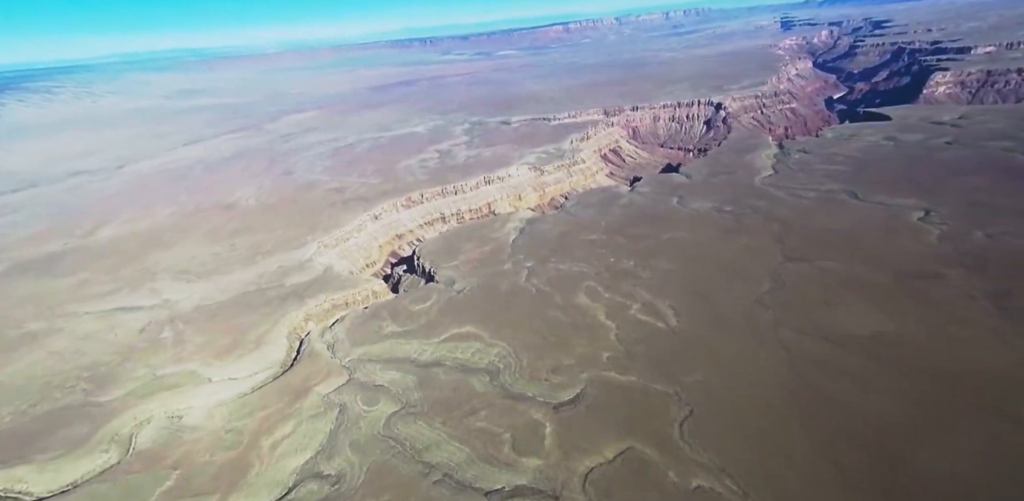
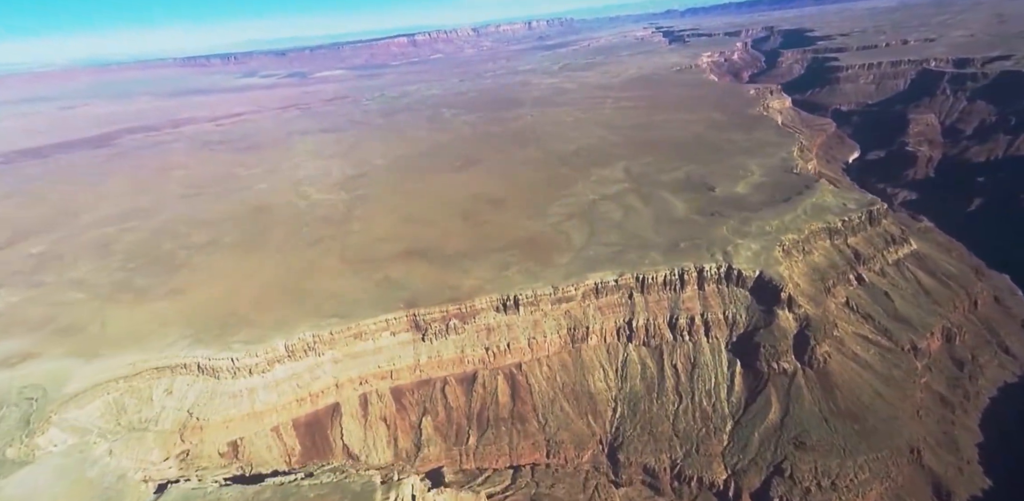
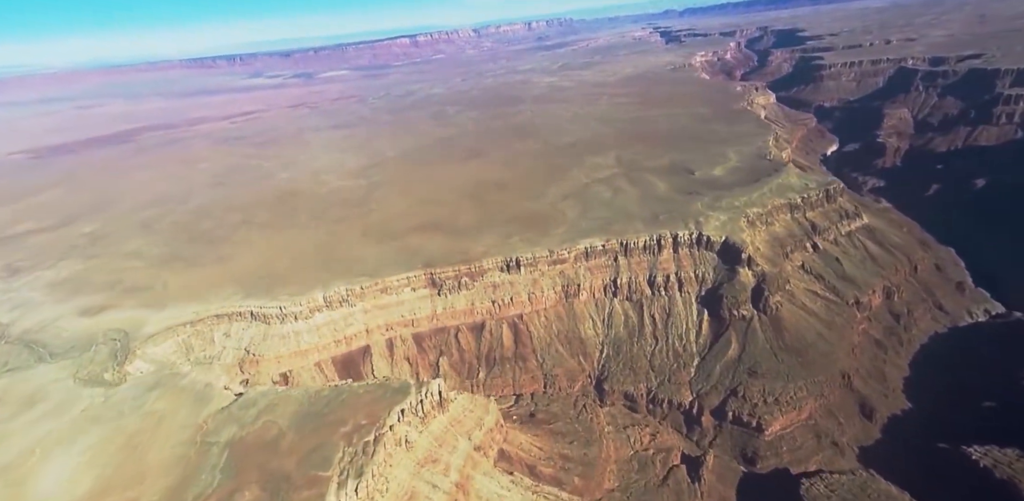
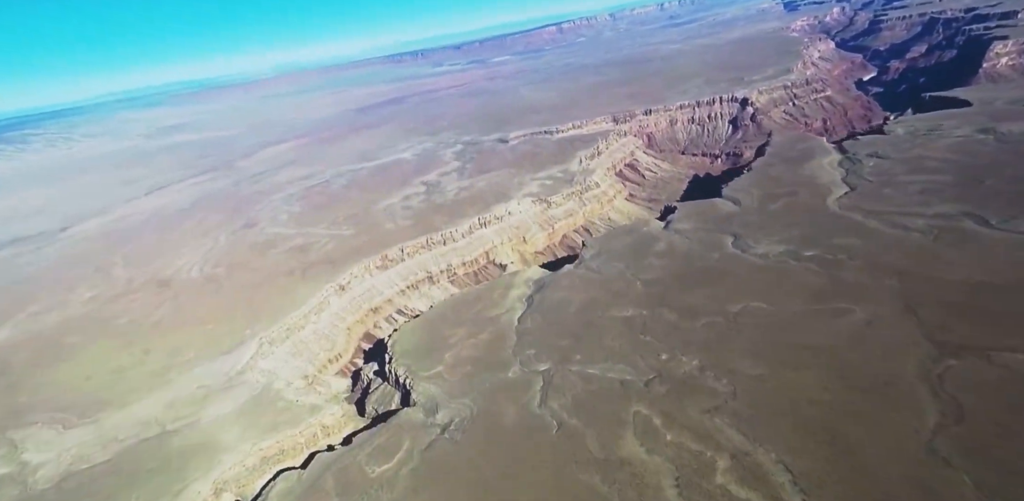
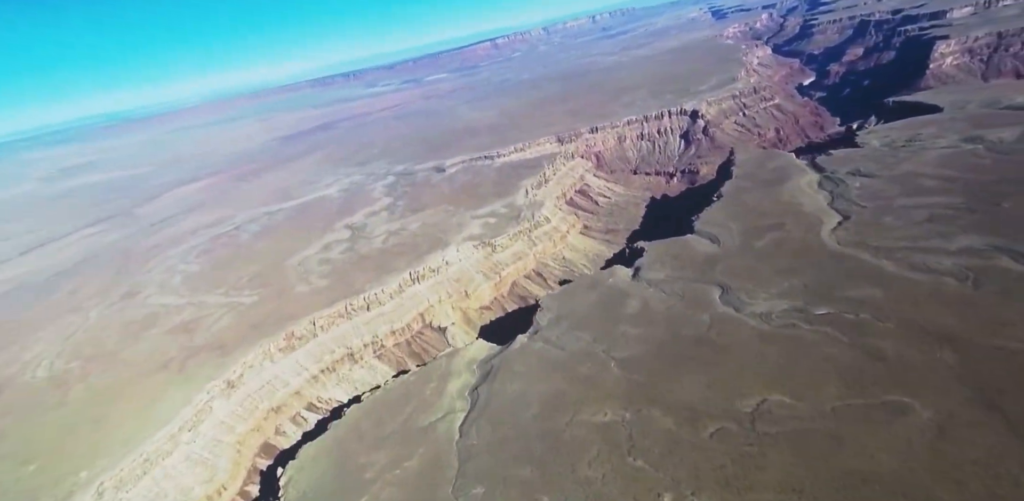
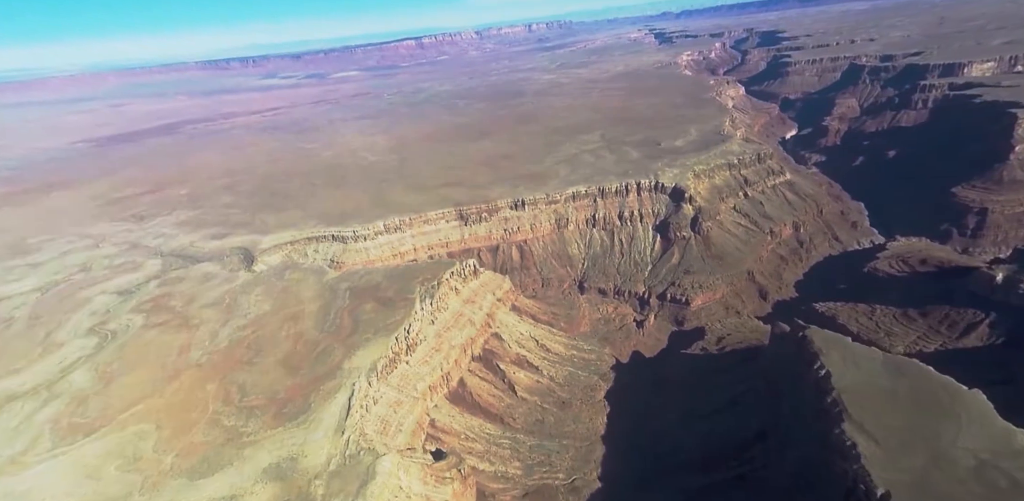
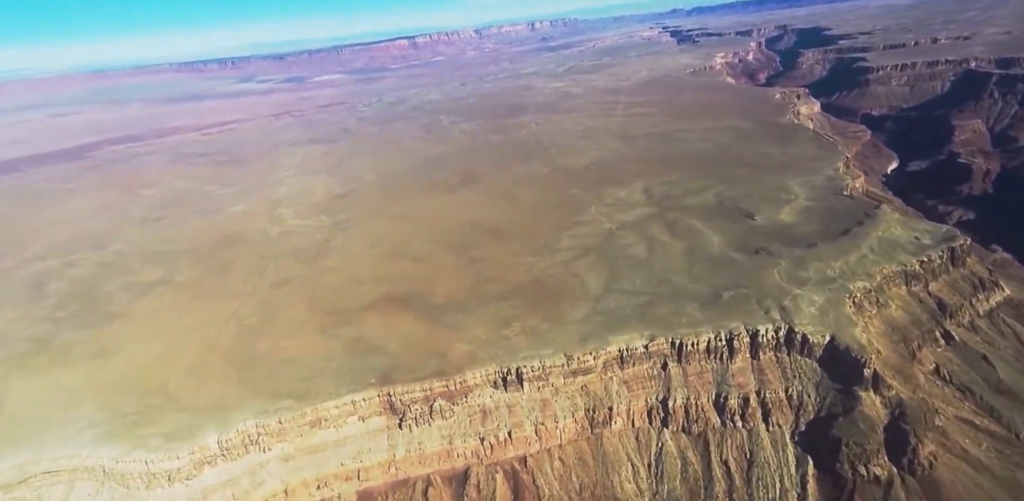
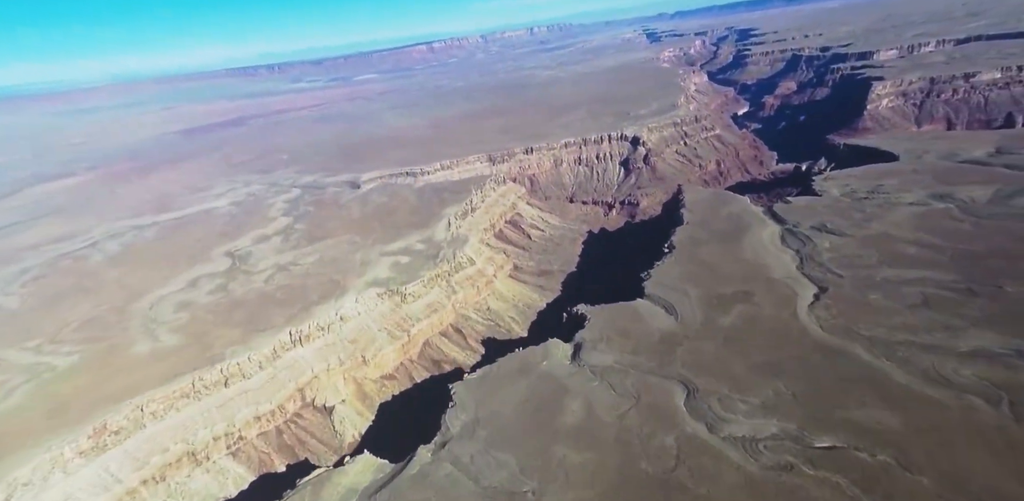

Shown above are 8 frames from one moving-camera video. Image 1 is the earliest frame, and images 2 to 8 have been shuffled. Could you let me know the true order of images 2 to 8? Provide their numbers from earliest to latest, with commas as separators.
4, 5, 8, 6, 3, 2, 7
